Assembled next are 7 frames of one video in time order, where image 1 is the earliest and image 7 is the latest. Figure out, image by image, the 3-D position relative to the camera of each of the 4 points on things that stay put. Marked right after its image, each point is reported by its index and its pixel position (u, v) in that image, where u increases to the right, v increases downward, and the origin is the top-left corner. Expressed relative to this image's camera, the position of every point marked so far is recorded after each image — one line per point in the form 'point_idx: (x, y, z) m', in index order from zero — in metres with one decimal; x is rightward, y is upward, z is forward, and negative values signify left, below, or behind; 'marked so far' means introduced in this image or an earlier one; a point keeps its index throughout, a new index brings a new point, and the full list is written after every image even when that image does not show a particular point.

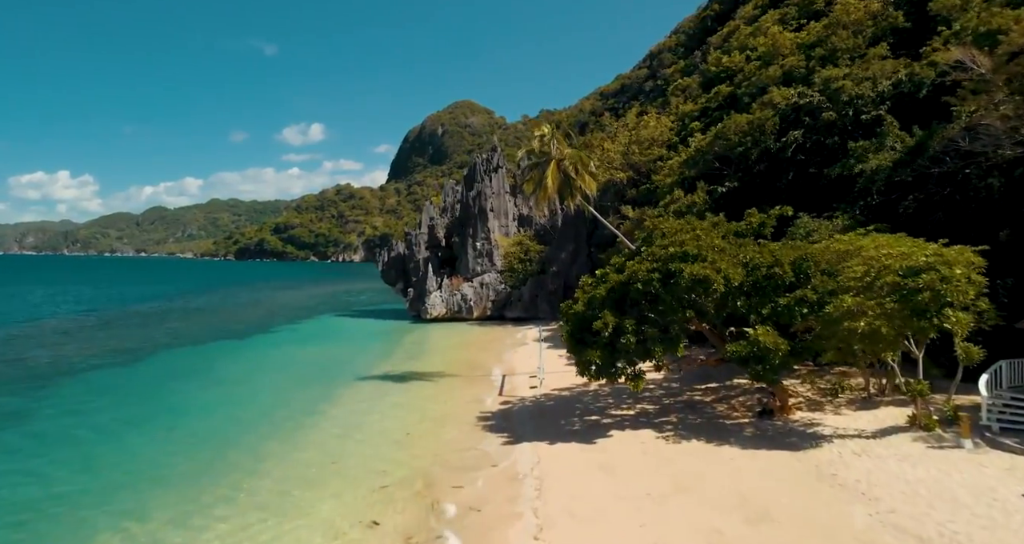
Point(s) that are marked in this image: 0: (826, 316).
0: (+6.2, -0.9, +10.5) m
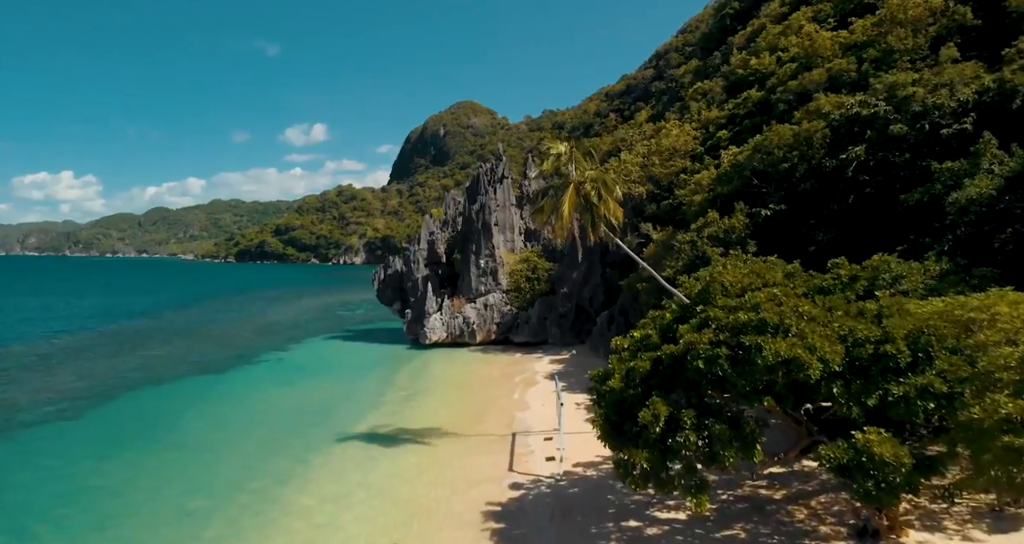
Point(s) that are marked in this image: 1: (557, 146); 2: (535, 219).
0: (+6.5, -2.1, +7.6) m
1: (+1.4, +3.7, +15.9) m
2: (+0.8, +1.6, +17.0) m
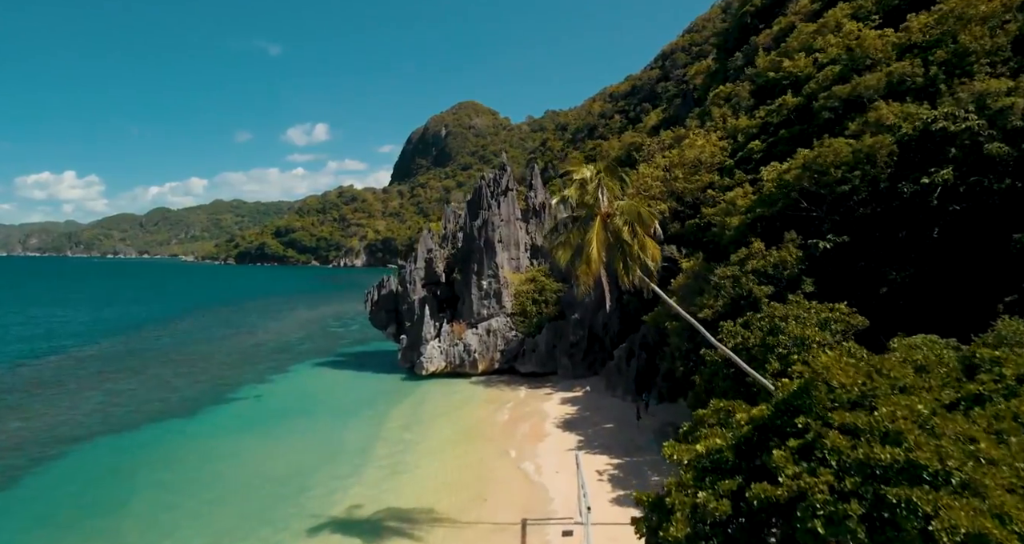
0: (+6.7, -3.4, +4.5) m
1: (+1.7, +2.5, +12.9) m
2: (+1.1, +0.3, +14.0) m
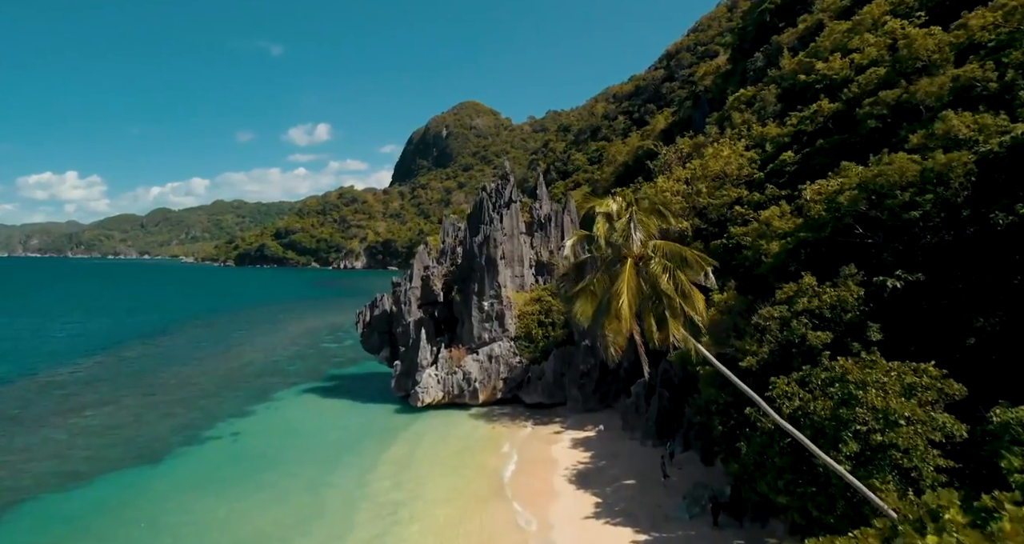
0: (+6.9, -4.5, +1.9) m
1: (+1.8, +1.4, +10.3) m
2: (+1.3, -0.7, +11.4) m
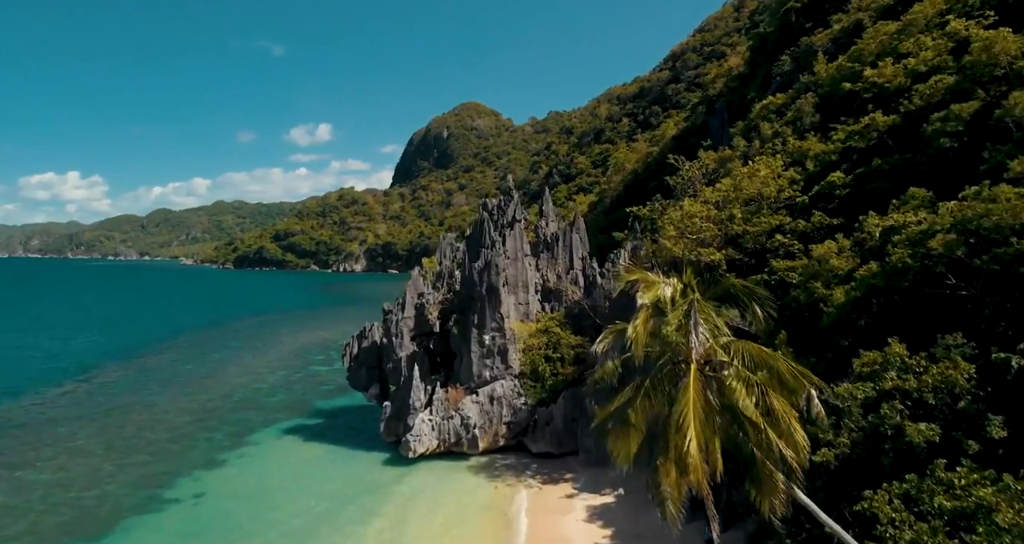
0: (+7.1, -5.9, -1.2) m
1: (+2.0, -0.1, +7.2) m
2: (+1.4, -2.2, +8.4) m
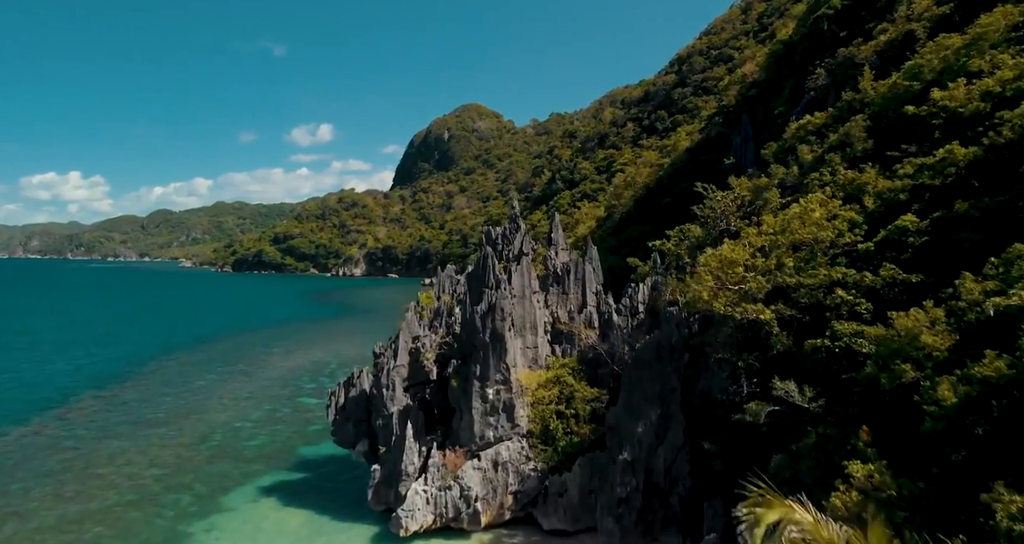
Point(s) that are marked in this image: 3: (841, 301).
0: (+7.3, -7.8, -4.3) m
1: (+2.3, -1.9, +4.1) m
2: (+1.7, -4.0, +5.2) m
3: (+9.7, -0.9, +15.6) m
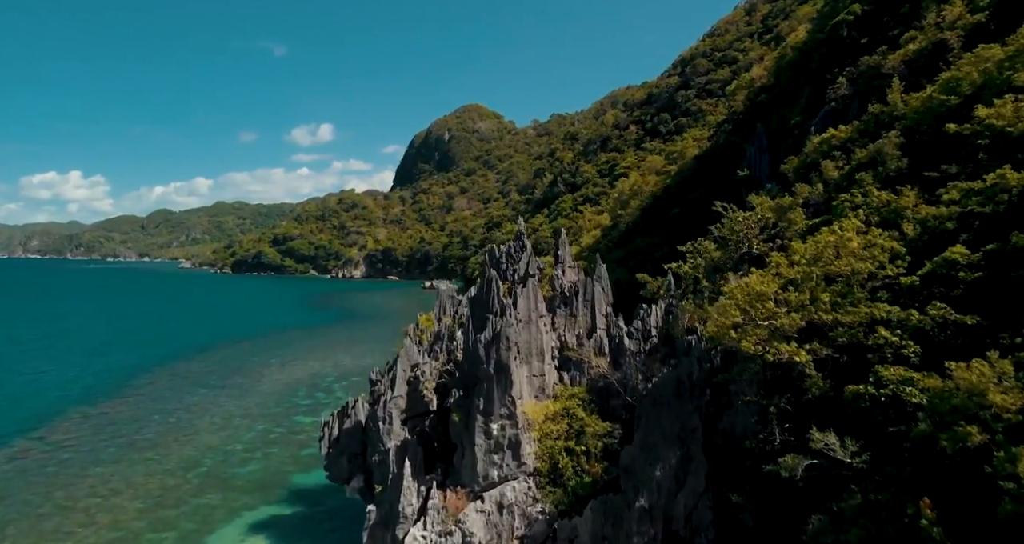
0: (+7.5, -8.9, -5.8) m
1: (+2.6, -3.0, +2.6) m
2: (+2.0, -5.1, +3.7) m
3: (+9.9, -1.9, +14.1) m
